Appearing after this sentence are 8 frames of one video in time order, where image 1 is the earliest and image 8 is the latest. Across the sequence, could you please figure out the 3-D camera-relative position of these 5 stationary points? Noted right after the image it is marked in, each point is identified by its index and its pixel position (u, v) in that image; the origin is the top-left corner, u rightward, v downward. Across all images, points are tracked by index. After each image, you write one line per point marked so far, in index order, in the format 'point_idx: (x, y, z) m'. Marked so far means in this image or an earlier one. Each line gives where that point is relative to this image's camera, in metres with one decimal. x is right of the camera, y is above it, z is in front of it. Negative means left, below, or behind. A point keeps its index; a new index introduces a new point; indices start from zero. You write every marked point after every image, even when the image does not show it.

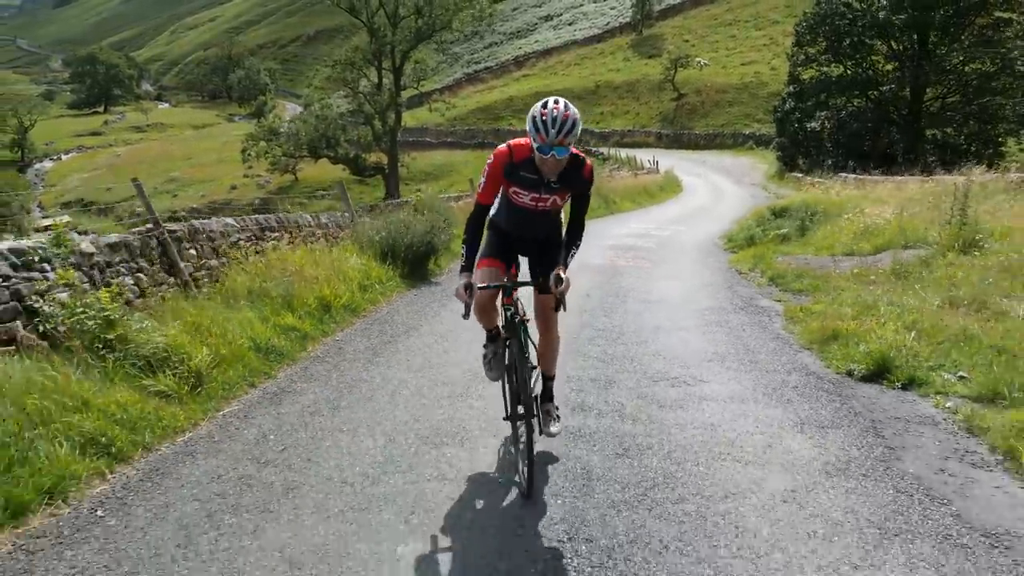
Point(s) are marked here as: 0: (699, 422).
0: (+1.1, -0.8, +5.3) m
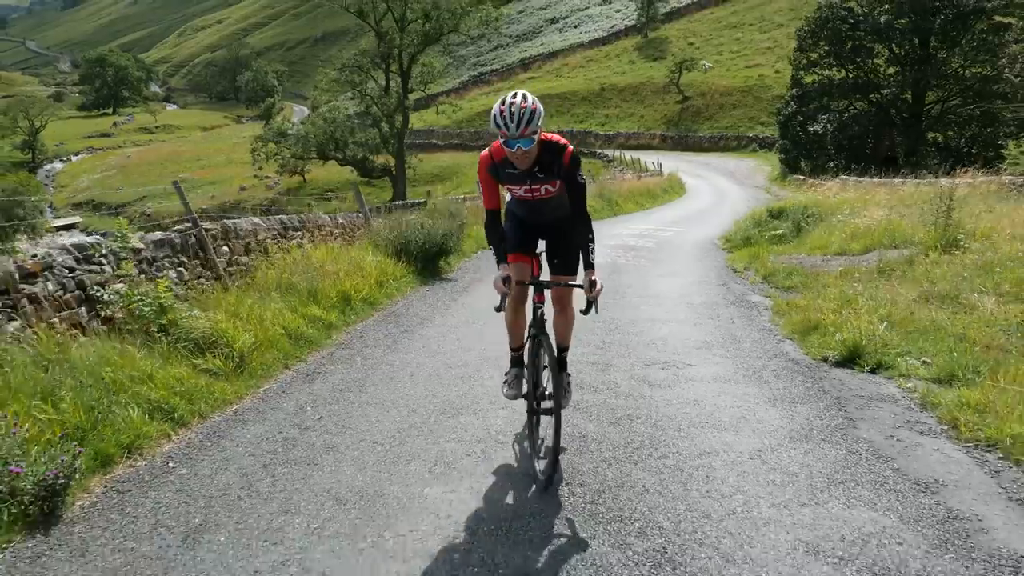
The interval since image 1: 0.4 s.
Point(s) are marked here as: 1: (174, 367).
0: (+1.1, -0.7, +6.0) m
1: (-2.2, -0.5, +5.7) m
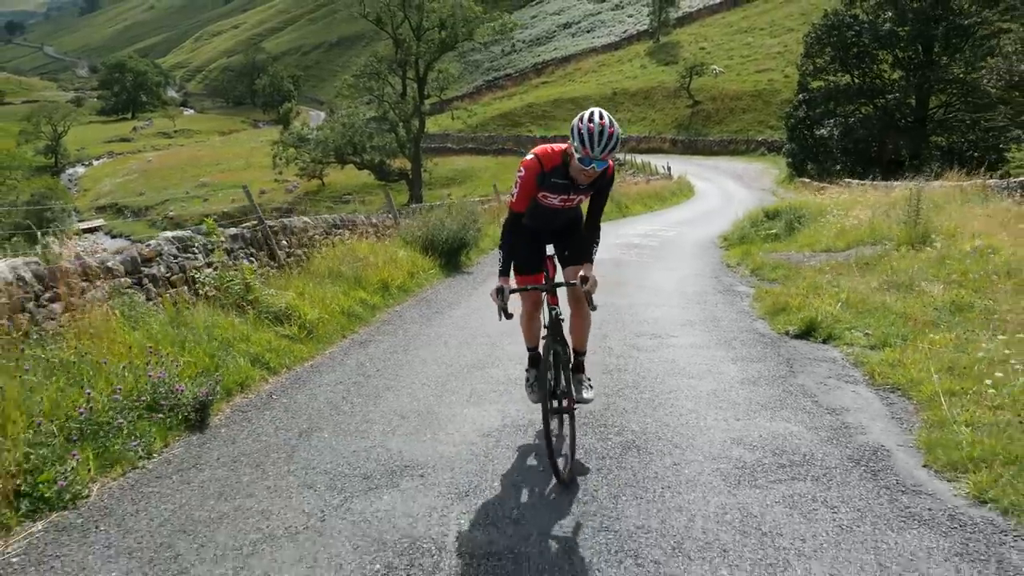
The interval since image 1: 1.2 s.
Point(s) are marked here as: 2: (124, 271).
0: (+1.3, -0.6, +7.5) m
1: (-2.0, -0.3, +7.3) m
2: (-3.0, +0.2, +7.1) m
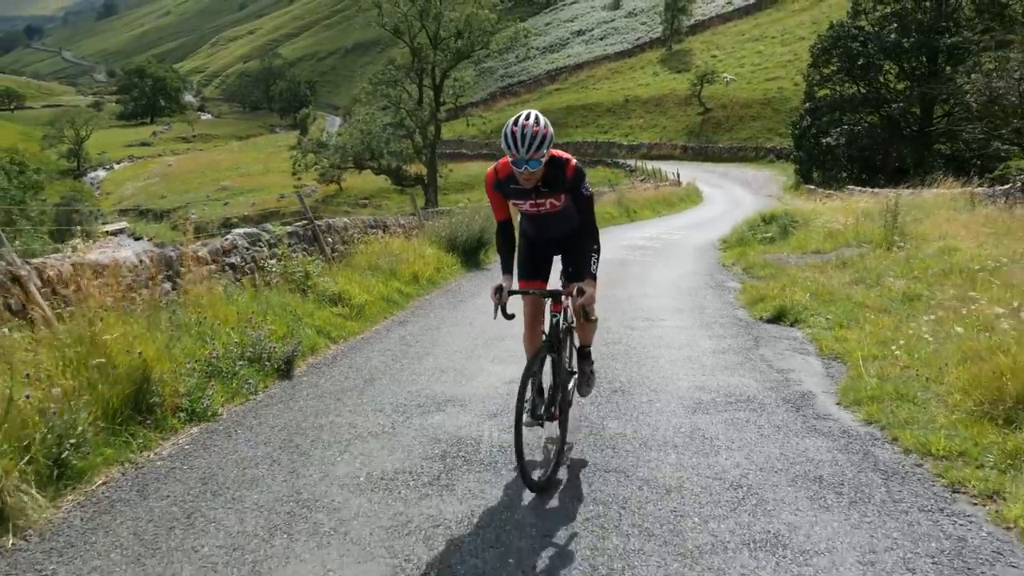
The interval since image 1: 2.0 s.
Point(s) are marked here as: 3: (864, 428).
0: (+1.4, -0.5, +9.1) m
1: (-1.9, -0.2, +8.9) m
2: (-2.9, +0.3, +8.7) m
3: (+2.2, -0.8, +5.5) m
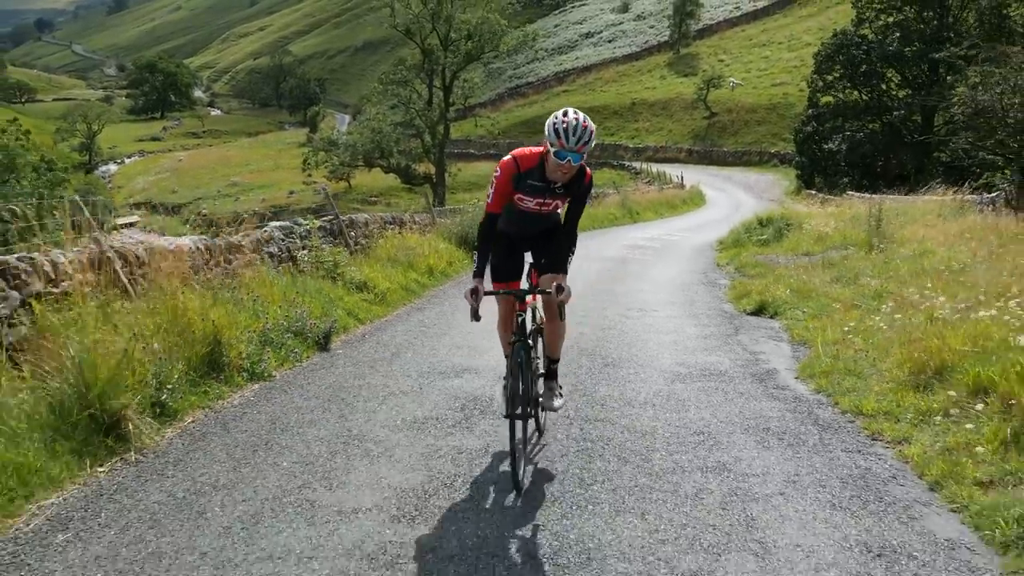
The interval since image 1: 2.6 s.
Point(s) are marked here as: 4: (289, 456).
0: (+1.5, -0.4, +10.2) m
1: (-1.8, -0.1, +10.0) m
2: (-2.8, +0.5, +9.8) m
3: (+2.2, -0.8, +6.6) m
4: (-1.2, -0.9, +4.9) m
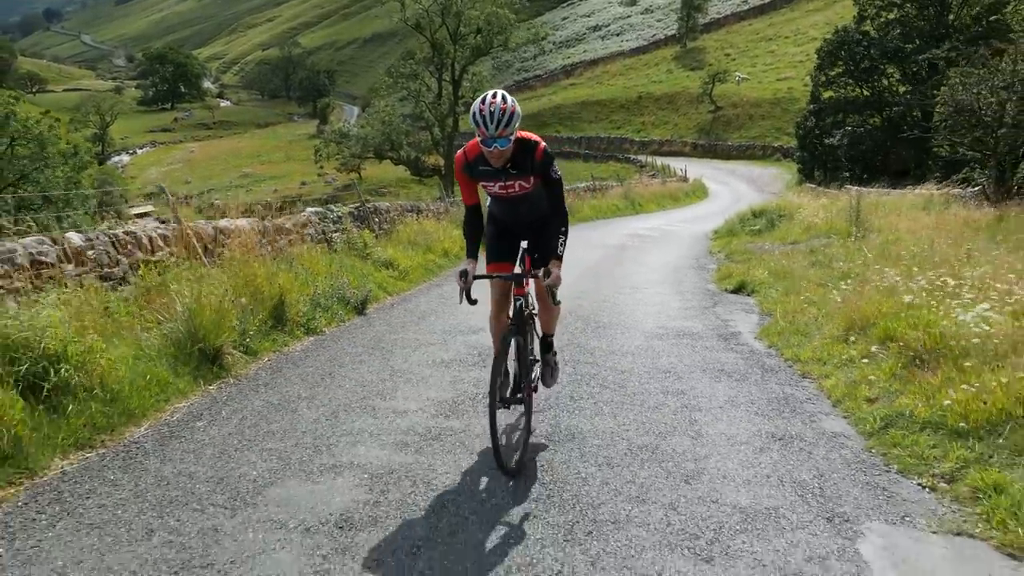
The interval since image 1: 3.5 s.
0: (+1.6, -0.1, +11.6) m
1: (-1.7, +0.2, +11.5) m
2: (-2.7, +0.8, +11.3) m
3: (+2.3, -0.5, +8.1) m
4: (-1.1, -0.7, +6.4) m
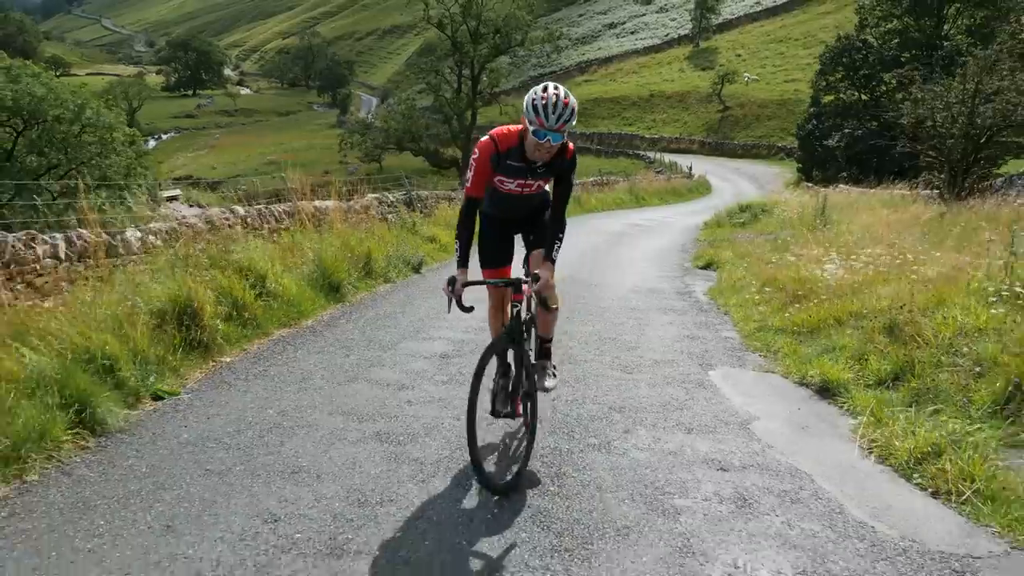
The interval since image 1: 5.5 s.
0: (+1.8, +0.3, +15.0) m
1: (-1.5, +0.7, +14.9) m
2: (-2.4, +1.3, +14.7) m
3: (+2.5, -0.1, +11.4) m
4: (-1.0, -0.2, +9.8) m
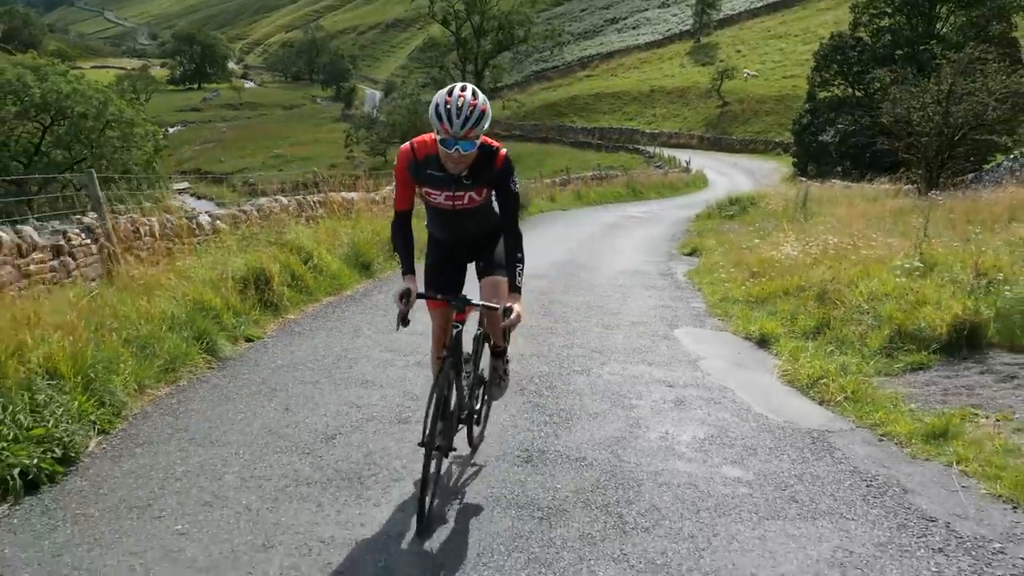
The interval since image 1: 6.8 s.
0: (+1.9, +0.6, +16.7) m
1: (-1.4, +1.0, +16.6) m
2: (-2.3, +1.6, +16.4) m
3: (+2.5, +0.1, +13.1) m
4: (-0.9, +0.1, +11.5) m
